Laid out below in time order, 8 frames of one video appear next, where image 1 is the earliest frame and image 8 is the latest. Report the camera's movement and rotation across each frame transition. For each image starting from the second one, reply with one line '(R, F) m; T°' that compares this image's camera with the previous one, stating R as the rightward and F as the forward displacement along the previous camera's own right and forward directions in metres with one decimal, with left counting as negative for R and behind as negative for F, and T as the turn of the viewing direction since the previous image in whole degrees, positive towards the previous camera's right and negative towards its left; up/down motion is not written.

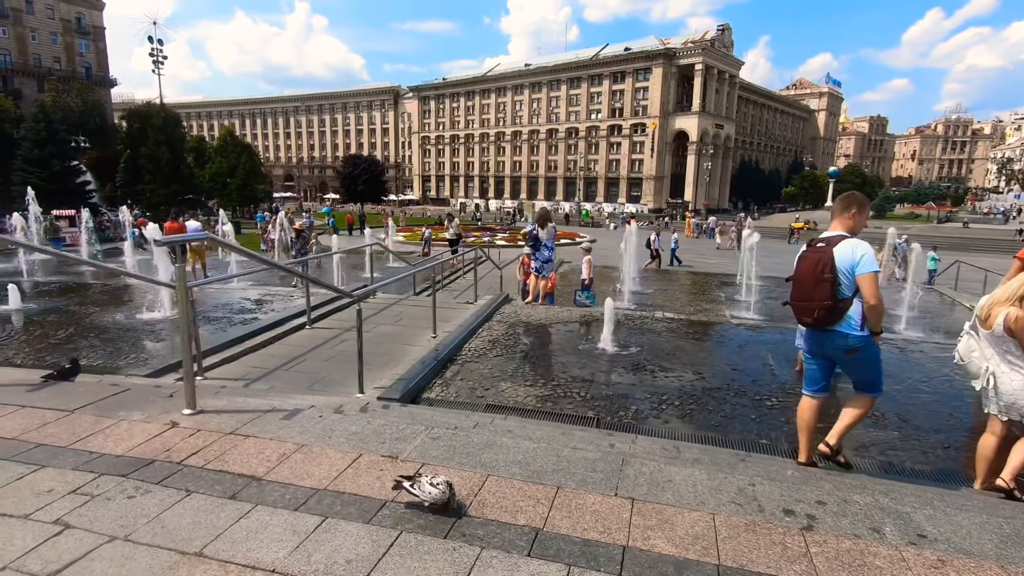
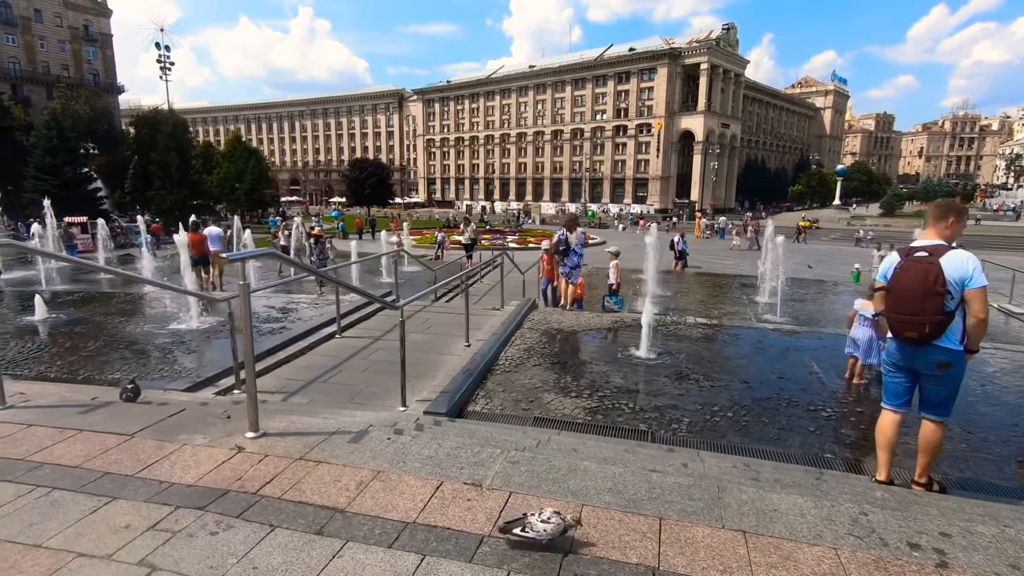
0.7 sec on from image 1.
(-0.5, +0.2) m; -1°
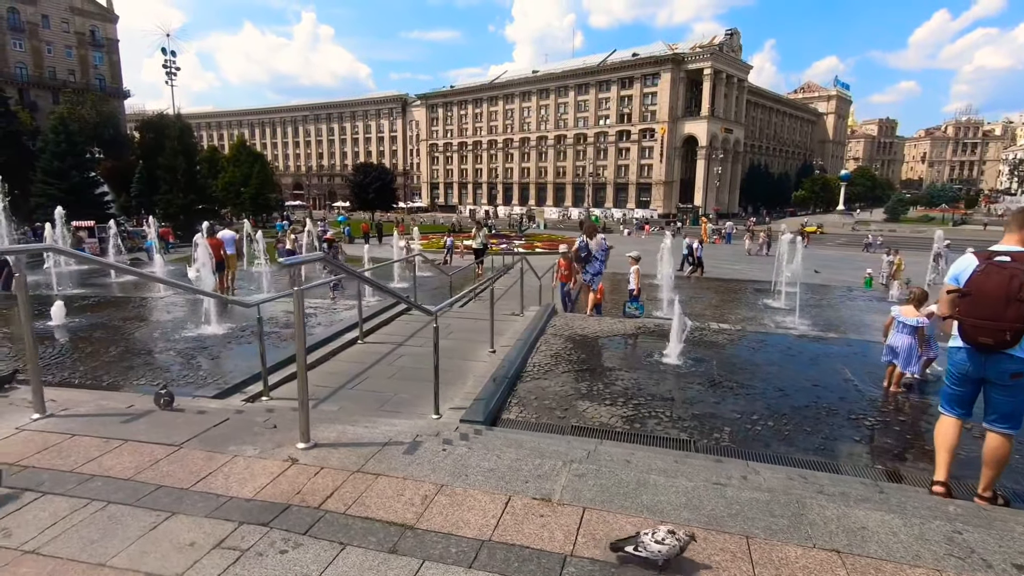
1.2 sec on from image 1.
(-0.4, +0.1) m; 0°
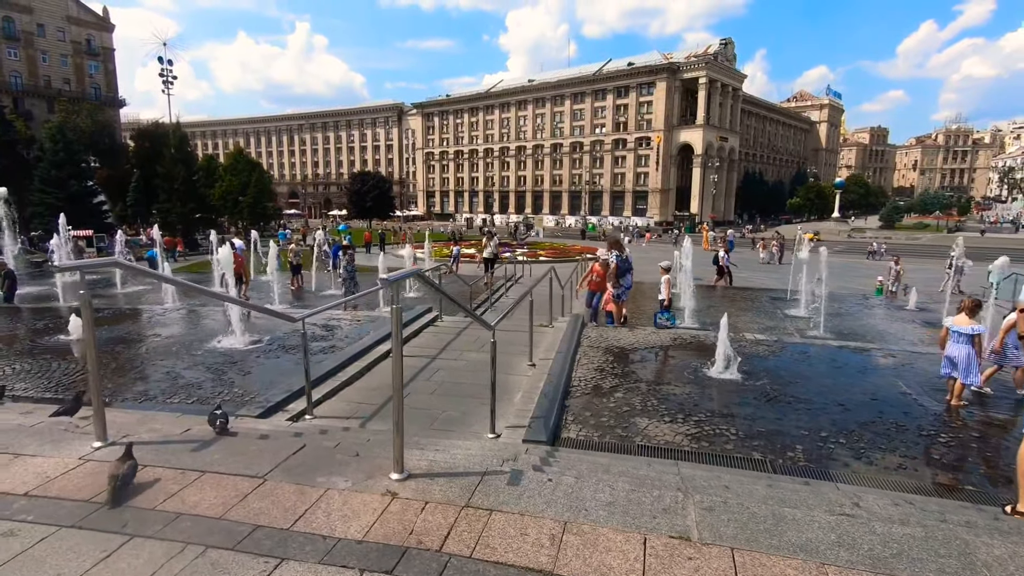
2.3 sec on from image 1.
(-0.7, +0.2) m; +1°
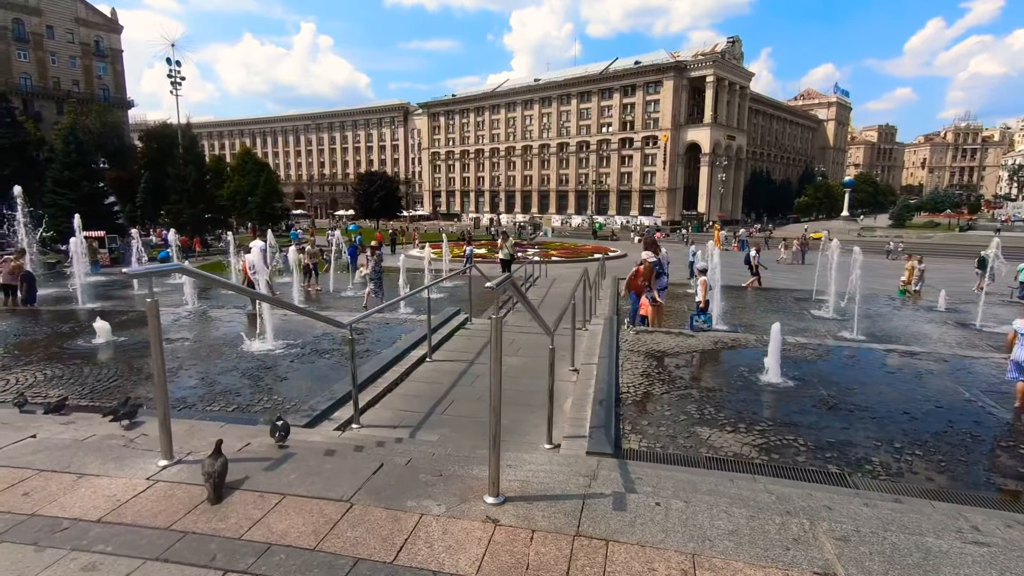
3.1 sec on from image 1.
(-0.5, +0.2) m; -1°
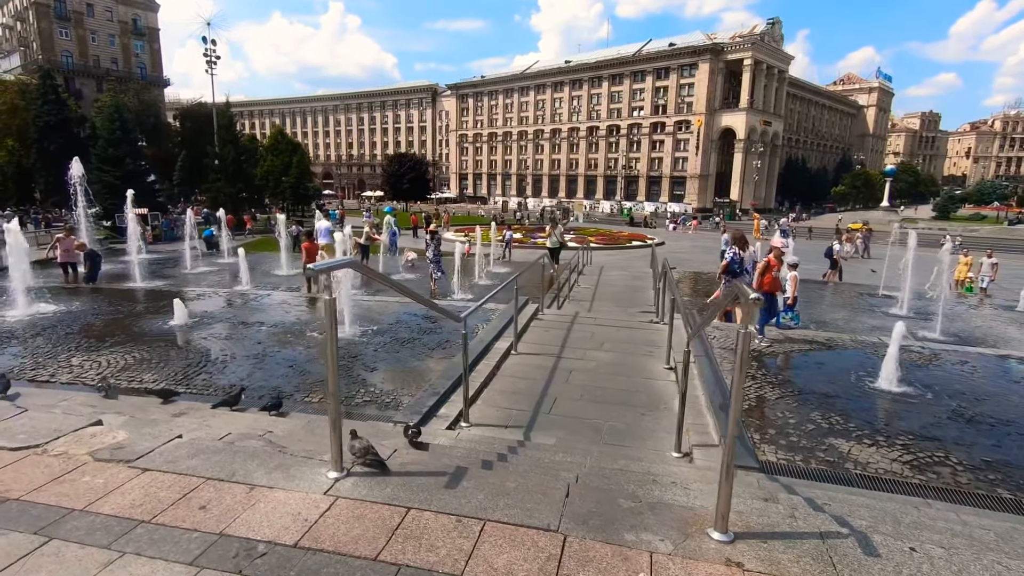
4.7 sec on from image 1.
(-1.0, +0.3) m; -2°
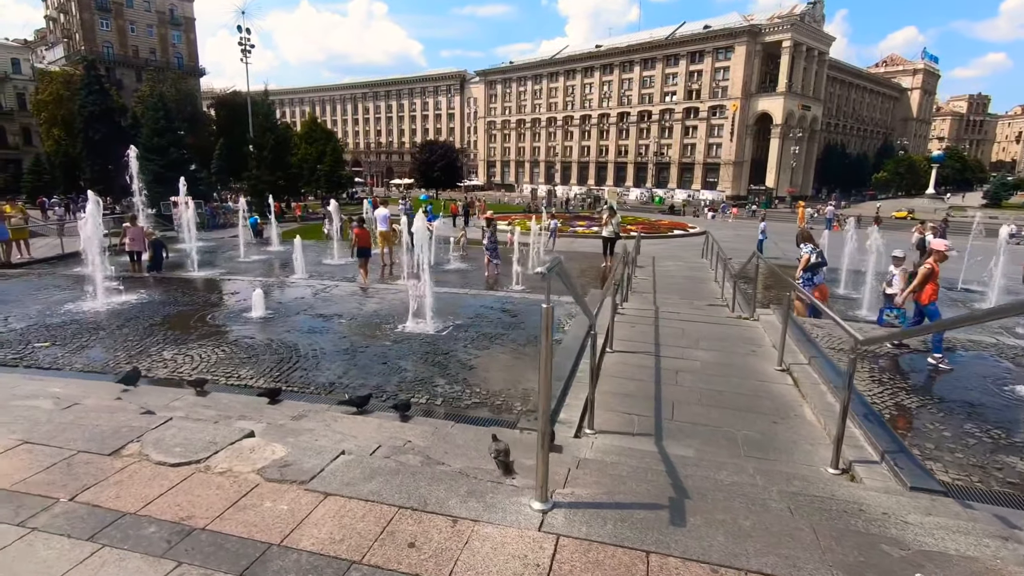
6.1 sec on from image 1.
(-1.0, +0.4) m; -3°
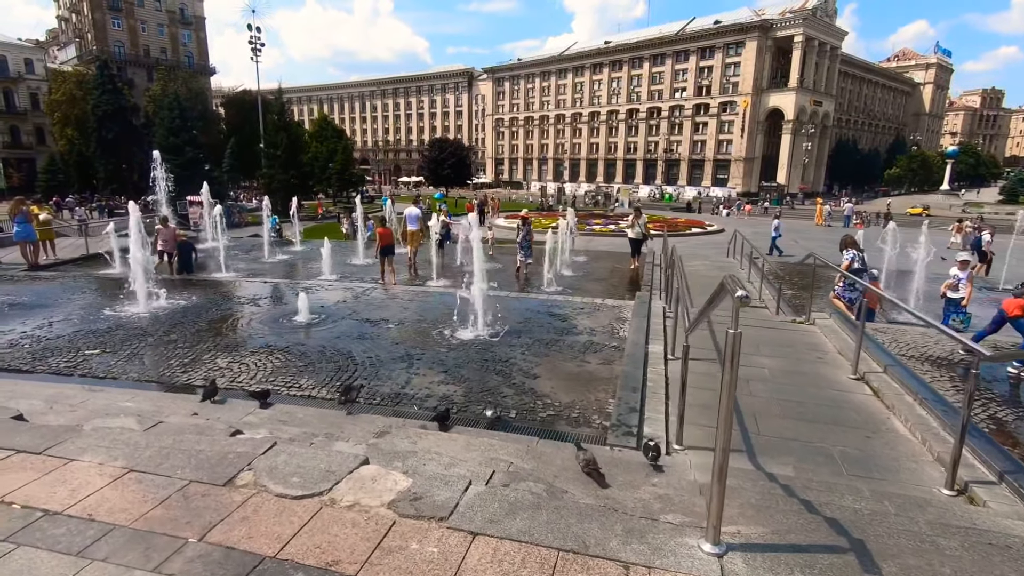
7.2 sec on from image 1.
(-0.7, +0.2) m; -1°
